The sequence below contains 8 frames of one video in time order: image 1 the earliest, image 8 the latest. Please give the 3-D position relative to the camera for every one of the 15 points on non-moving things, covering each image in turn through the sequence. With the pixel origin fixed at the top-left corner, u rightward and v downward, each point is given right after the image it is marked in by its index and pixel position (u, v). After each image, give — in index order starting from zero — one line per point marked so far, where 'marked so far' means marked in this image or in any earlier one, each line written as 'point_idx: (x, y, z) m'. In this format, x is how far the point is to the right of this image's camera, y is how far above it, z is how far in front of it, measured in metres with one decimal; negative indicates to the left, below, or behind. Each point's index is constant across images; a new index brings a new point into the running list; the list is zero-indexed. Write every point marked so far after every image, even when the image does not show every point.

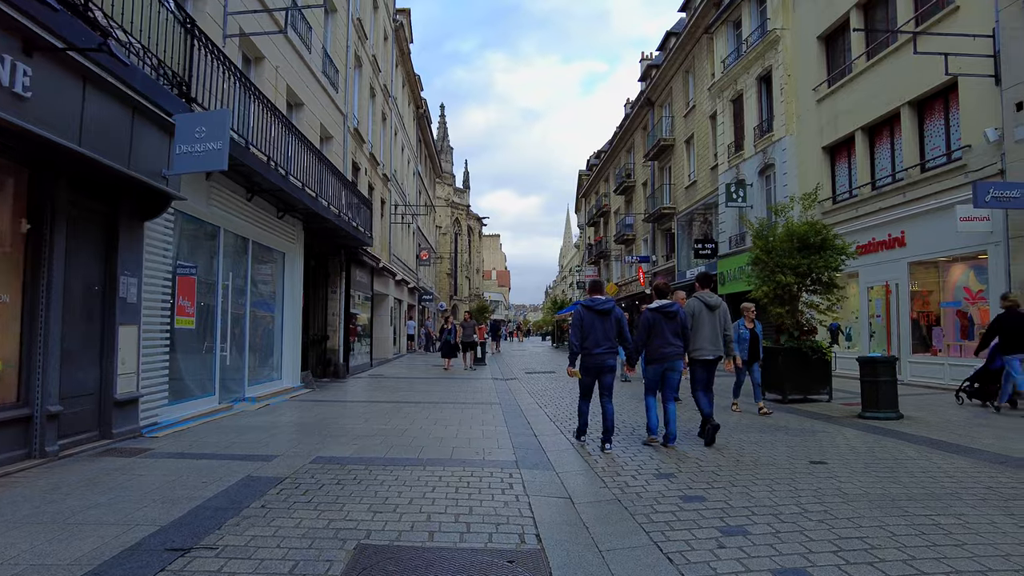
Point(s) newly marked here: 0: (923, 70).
0: (+8.7, +4.6, +13.9) m
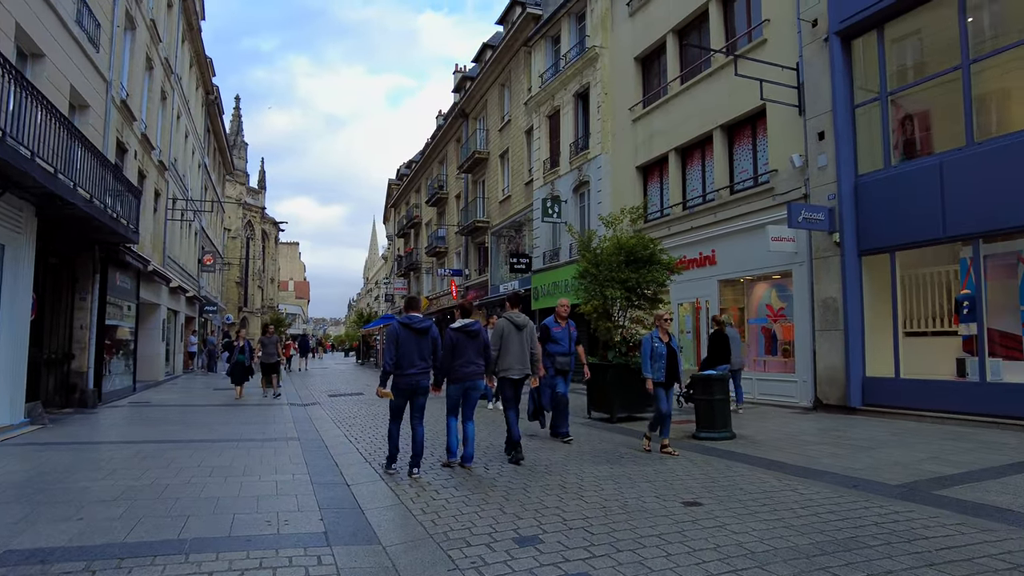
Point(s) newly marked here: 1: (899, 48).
0: (+4.9, +4.2, +14.5) m
1: (+6.6, +4.1, +11.2) m
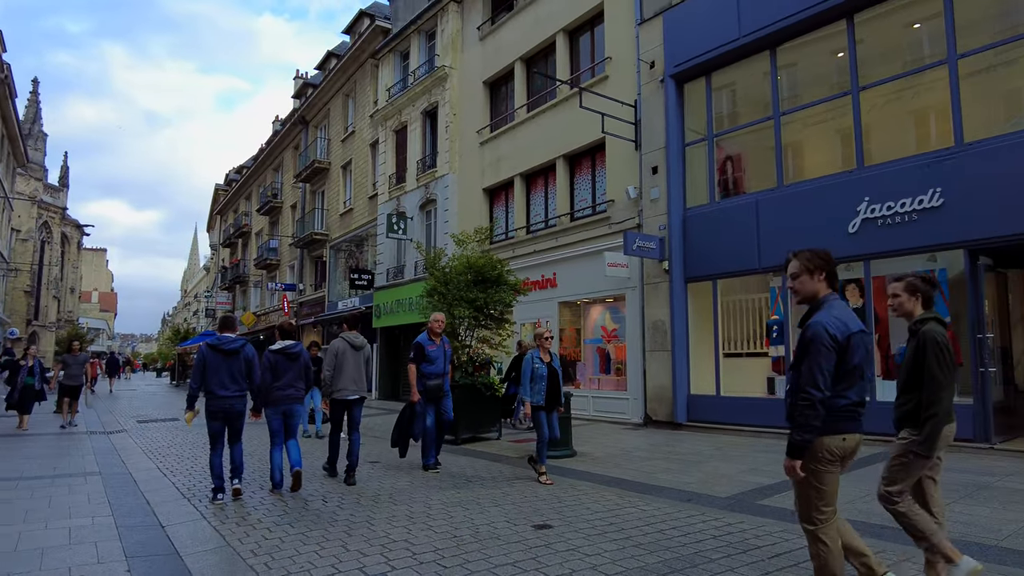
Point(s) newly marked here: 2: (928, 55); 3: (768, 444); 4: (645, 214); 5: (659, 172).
0: (+1.5, +3.7, +15.2) m
1: (+3.9, +3.6, +12.4) m
2: (+6.1, +3.4, +9.7) m
3: (+3.9, -2.3, +10.0) m
4: (+2.7, +1.5, +13.2) m
5: (+2.9, +2.3, +13.0) m
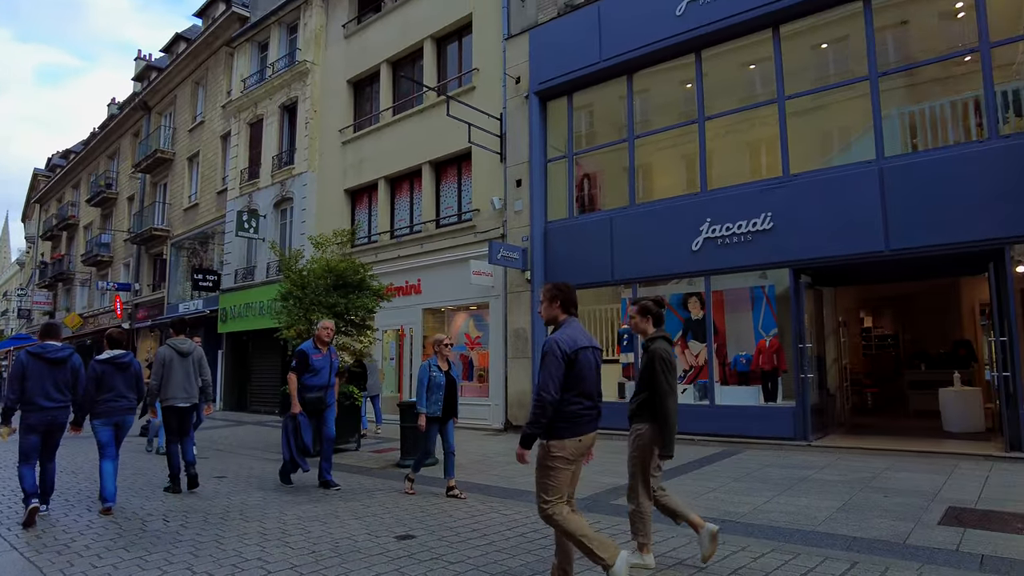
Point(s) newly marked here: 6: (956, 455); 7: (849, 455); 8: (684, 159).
0: (-1.6, +3.6, +15.2) m
1: (+1.4, +3.4, +13.0) m
2: (+4.1, +3.2, +10.8) m
3: (+1.7, -2.5, +10.5) m
4: (-0.1, +1.3, +13.5) m
5: (+0.2, +2.1, +13.4) m
6: (+5.6, -2.1, +8.4) m
7: (+4.5, -2.2, +8.8) m
8: (+3.0, +2.3, +11.6) m
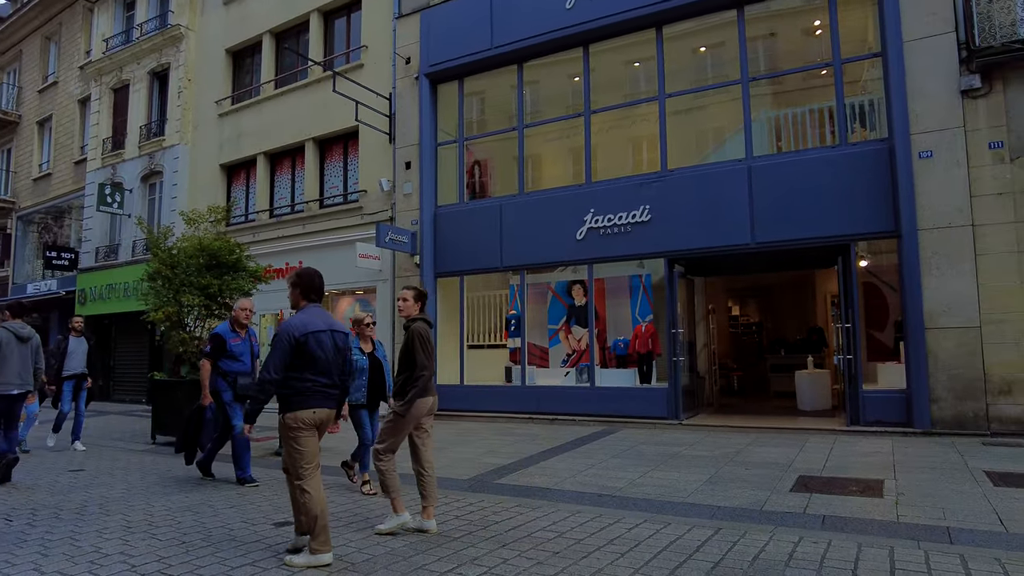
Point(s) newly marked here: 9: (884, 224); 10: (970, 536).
0: (-4.1, +3.9, +14.7) m
1: (-0.8, +3.7, +13.0) m
2: (+2.3, +3.4, +11.3) m
3: (-0.1, -2.3, +10.7) m
4: (-2.3, +1.6, +13.3) m
5: (-2.0, +2.4, +13.2) m
6: (+4.1, -2.0, +9.3) m
7: (+2.9, -2.1, +9.5) m
8: (+1.1, +2.5, +11.9) m
9: (+5.2, +0.9, +9.2) m
10: (+3.2, -1.7, +4.6) m
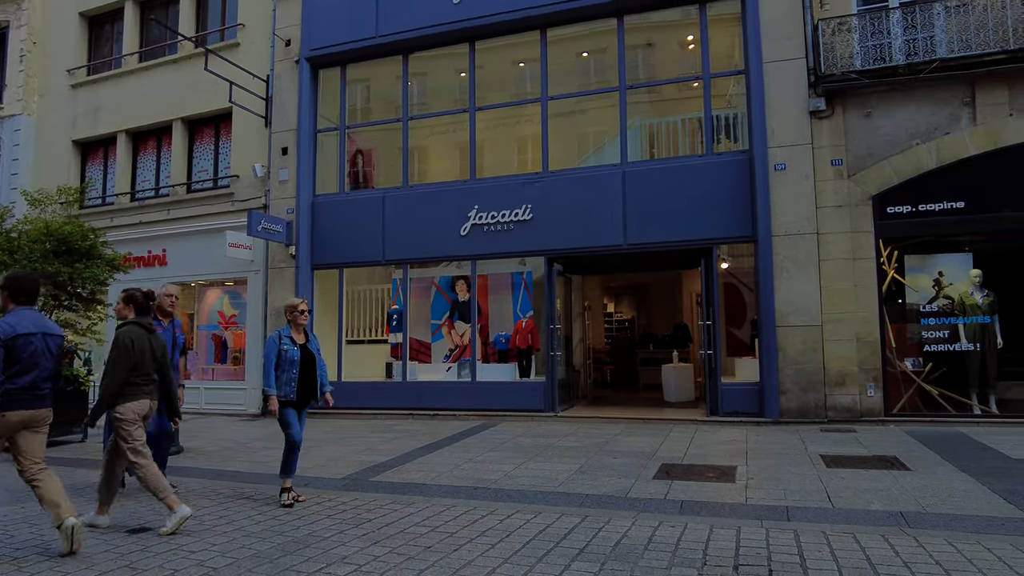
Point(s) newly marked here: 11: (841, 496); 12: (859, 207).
0: (-6.5, +4.1, +13.8) m
1: (-3.0, +3.8, +12.7) m
2: (+0.3, +3.5, +11.5) m
3: (-2.1, -2.2, +10.6) m
4: (-4.6, +1.8, +12.7) m
5: (-4.3, +2.6, +12.7) m
6: (+2.4, -2.0, +9.9) m
7: (+1.1, -2.1, +9.9) m
8: (-1.0, +2.6, +11.9) m
9: (+3.5, +0.9, +10.0) m
10: (+2.3, -1.7, +5.1) m
11: (+2.8, -1.8, +5.5) m
12: (+5.0, +1.2, +9.6) m
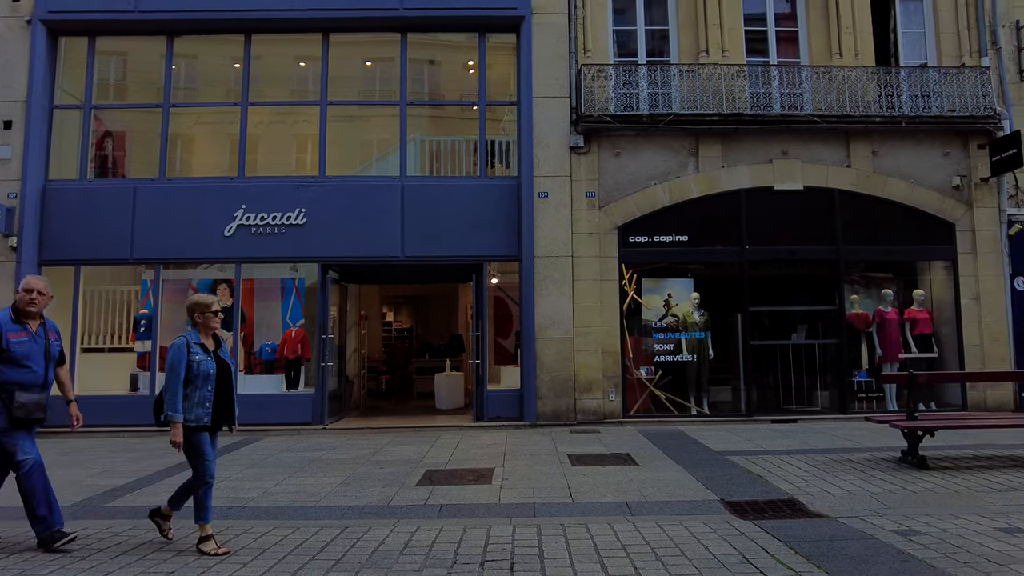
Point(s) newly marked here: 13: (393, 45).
0: (-10.6, +4.2, +11.2) m
1: (-6.9, +3.8, +11.3) m
2: (-3.5, +3.3, +11.2) m
3: (-5.6, -2.2, +9.5) m
4: (-8.5, +1.8, +10.7) m
5: (-8.2, +2.6, +10.8) m
6: (-1.1, -2.2, +10.2) m
7: (-2.3, -2.2, +9.9) m
8: (-4.8, +2.5, +11.2) m
9: (0.0, +0.6, +10.8) m
10: (+0.3, -1.9, +5.7) m
11: (+0.6, -1.9, +6.3) m
12: (+1.6, +0.9, +10.8) m
13: (-2.0, +4.1, +11.3) m
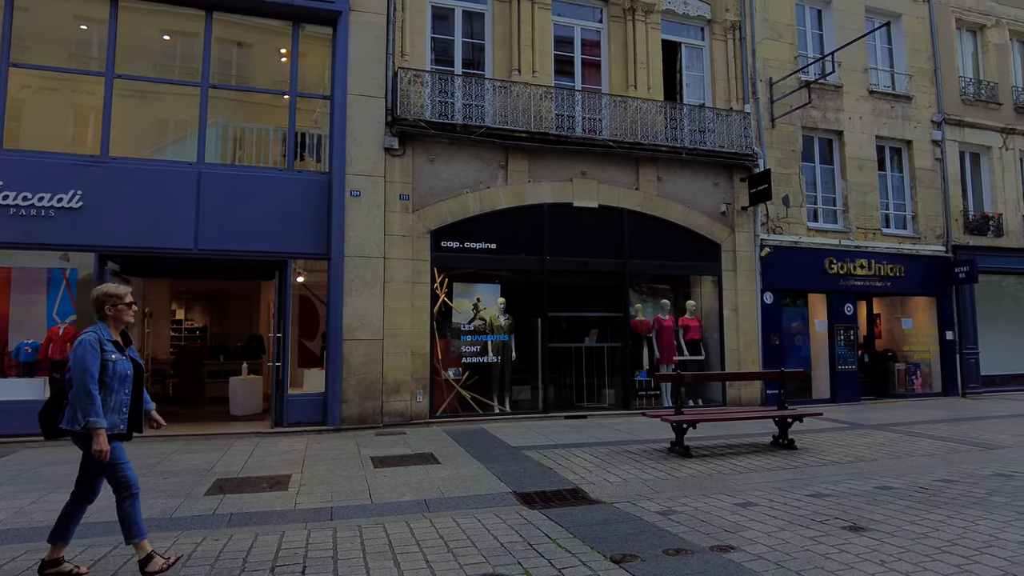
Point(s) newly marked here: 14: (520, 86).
0: (-13.2, +4.6, +8.0) m
1: (-9.7, +4.0, +9.1) m
2: (-6.4, +3.4, +10.0) m
3: (-8.1, -2.1, +7.7) m
4: (-11.2, +2.1, +8.2) m
5: (-10.8, +2.9, +8.3) m
6: (-4.1, -2.1, +9.7) m
7: (-5.1, -2.1, +9.0) m
8: (-7.7, +2.6, +9.6) m
9: (-3.0, +0.6, +10.5) m
10: (-1.4, -1.9, +5.7) m
11: (-1.3, -2.0, +6.3) m
12: (-1.5, +0.8, +11.0) m
13: (-5.0, +4.2, +10.5) m
14: (+0.1, +3.6, +11.6) m
